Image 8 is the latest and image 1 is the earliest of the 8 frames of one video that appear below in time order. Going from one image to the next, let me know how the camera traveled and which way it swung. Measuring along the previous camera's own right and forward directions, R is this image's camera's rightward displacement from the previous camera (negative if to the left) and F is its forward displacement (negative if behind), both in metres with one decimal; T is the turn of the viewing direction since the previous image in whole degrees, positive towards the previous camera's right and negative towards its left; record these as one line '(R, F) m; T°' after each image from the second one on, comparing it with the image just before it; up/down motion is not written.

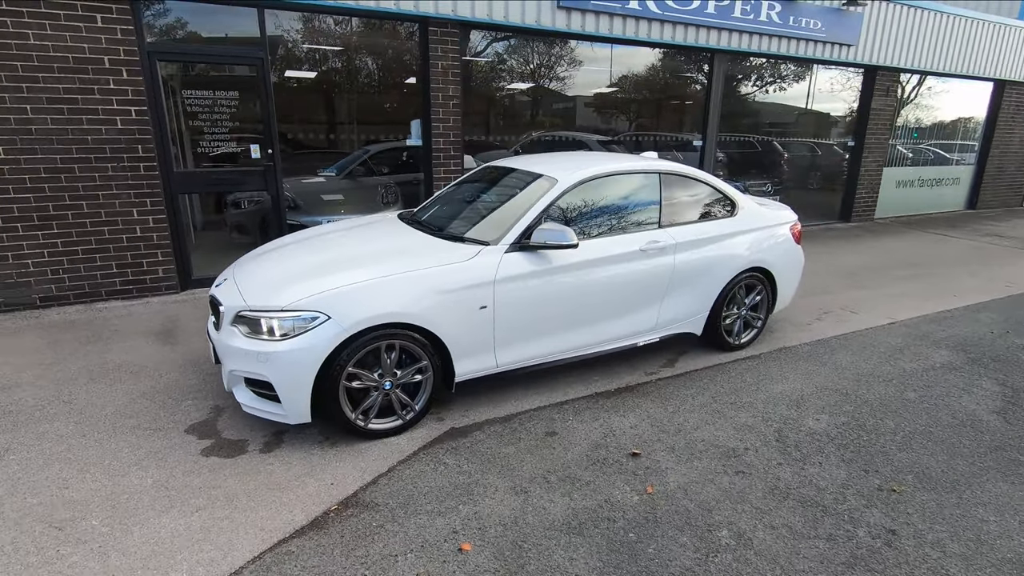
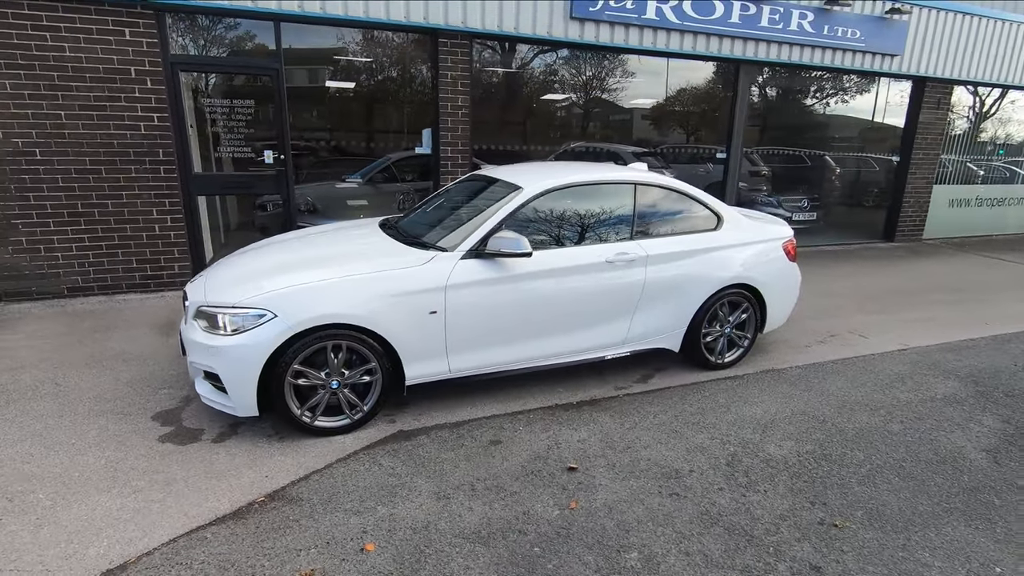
(+0.6, 0.0) m; -5°
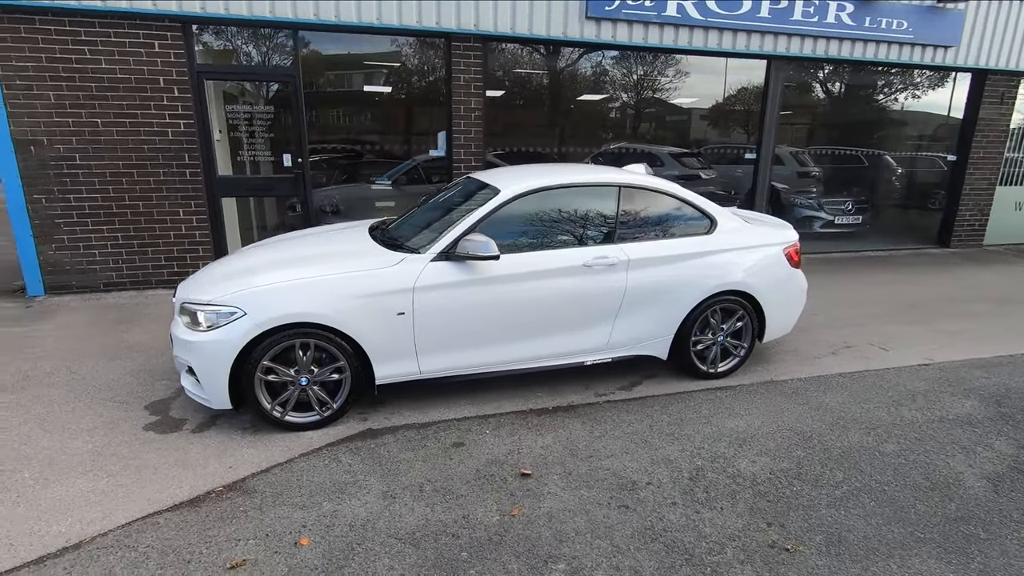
(+0.6, 0.0) m; -6°
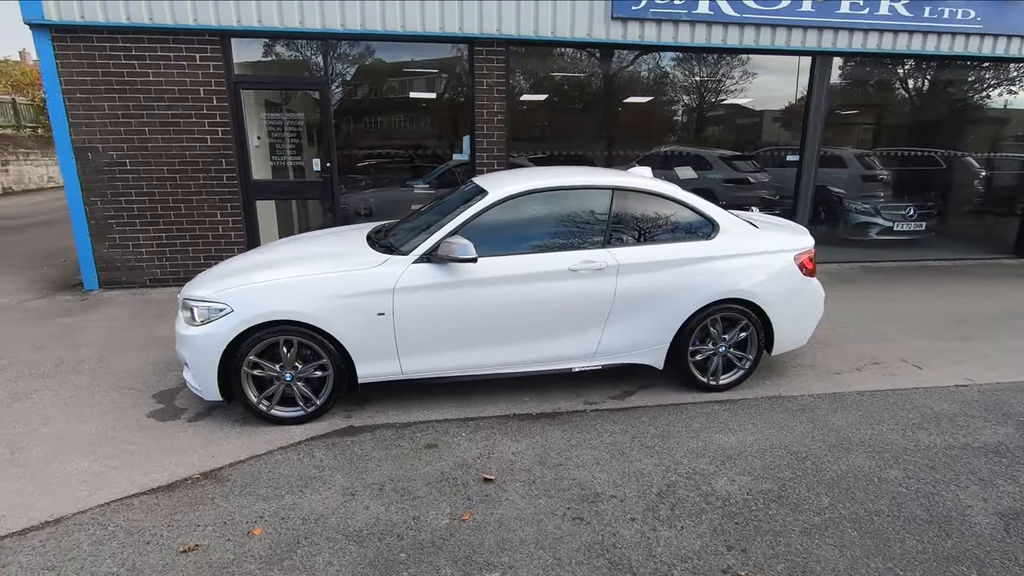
(+0.5, +0.1) m; -6°
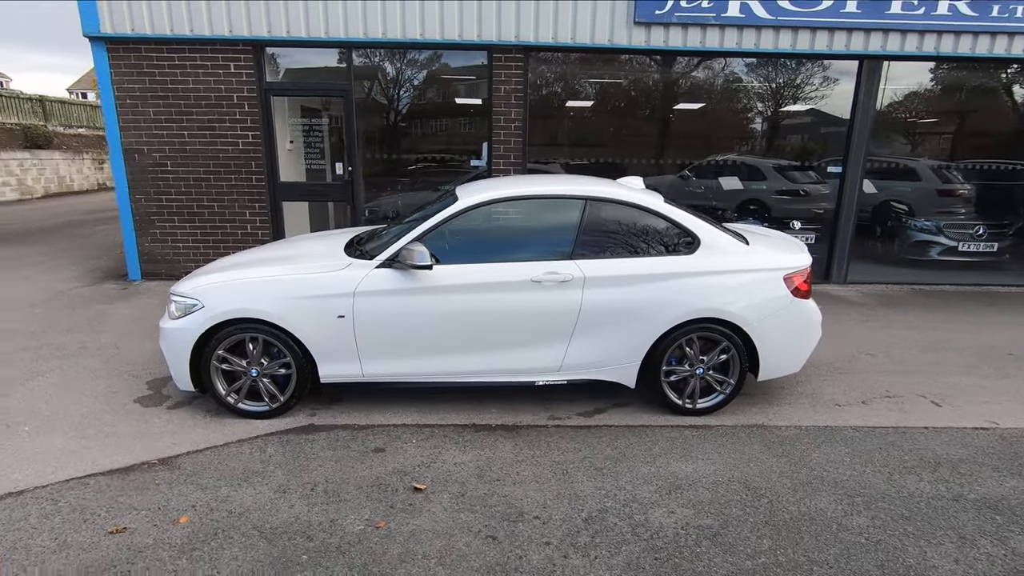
(+0.7, +0.1) m; -7°
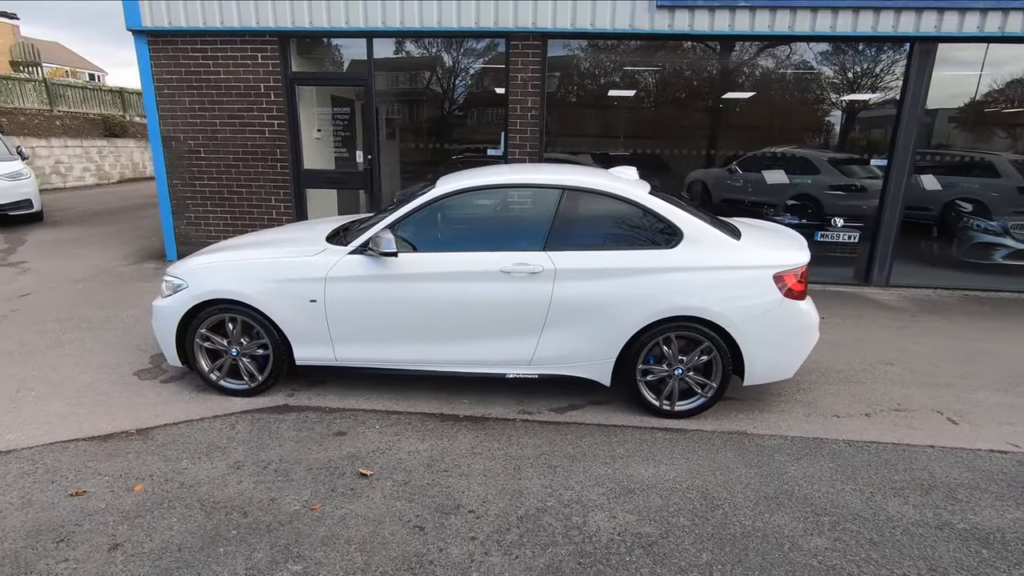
(+0.6, +0.1) m; -6°
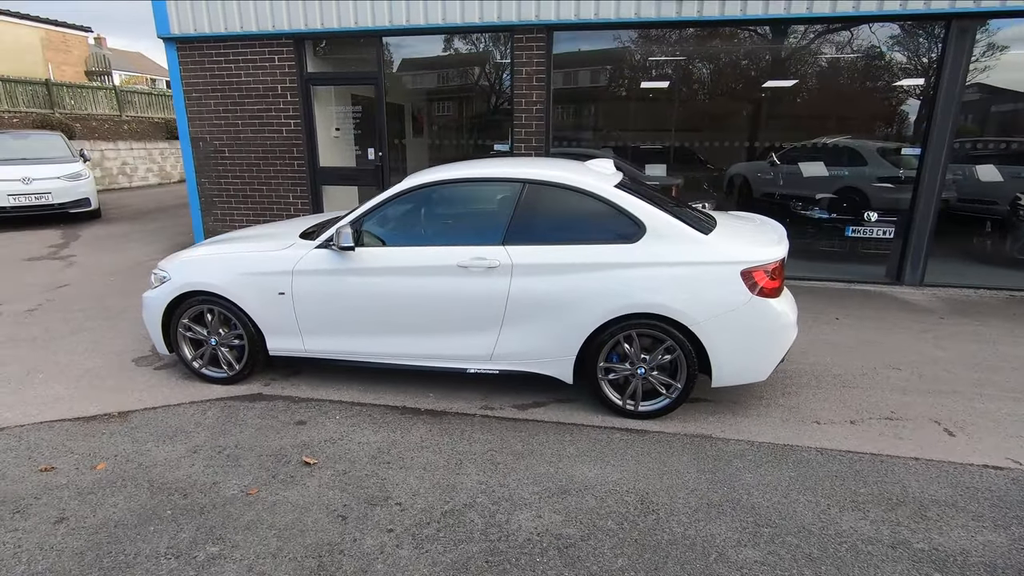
(+0.7, +0.1) m; -6°
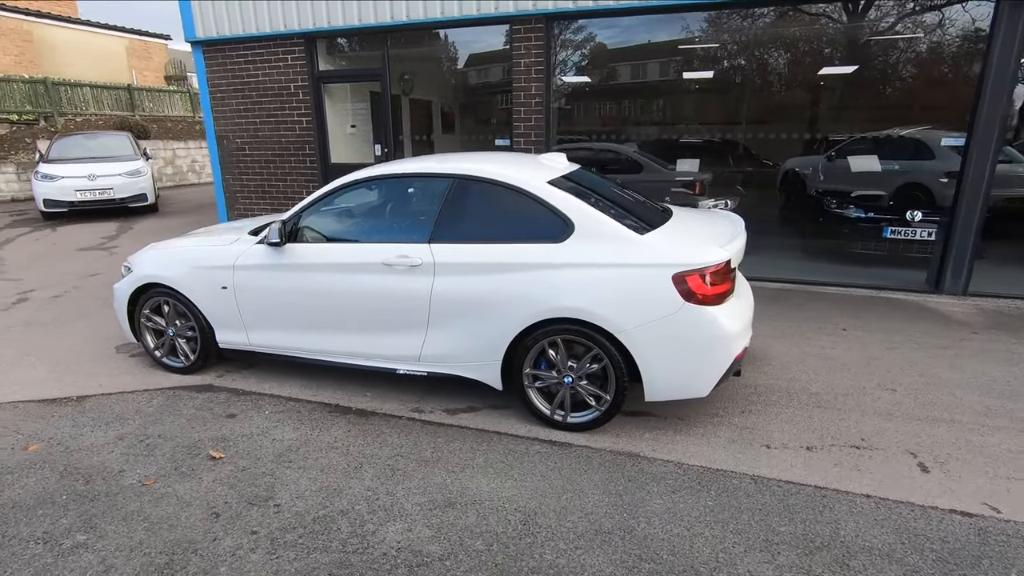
(+0.9, +0.2) m; -7°
